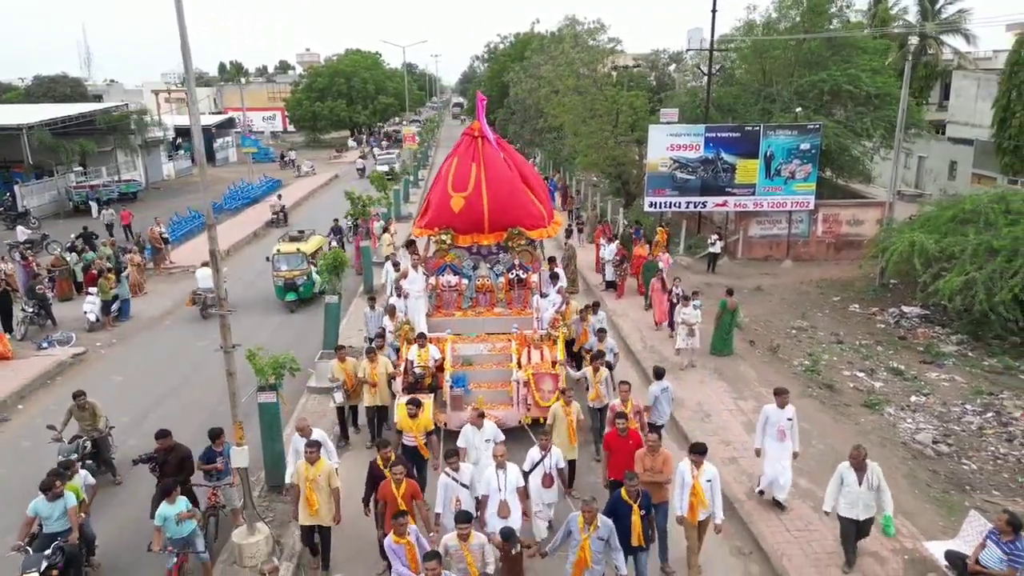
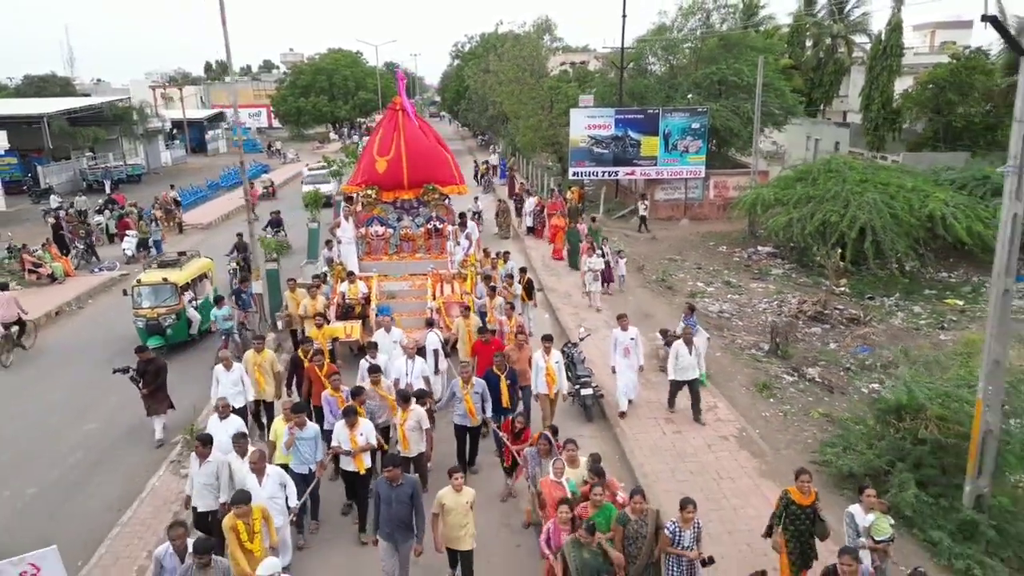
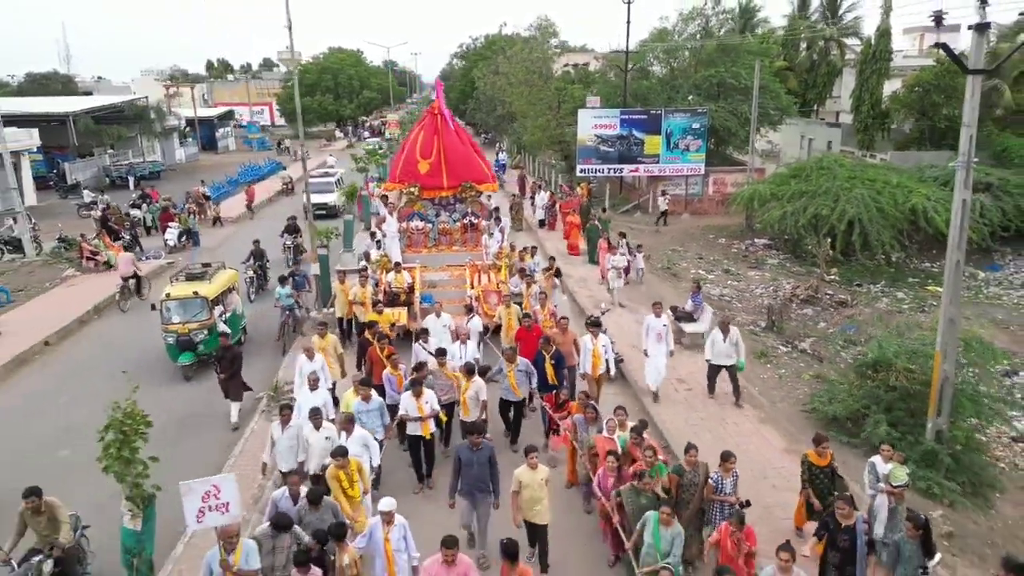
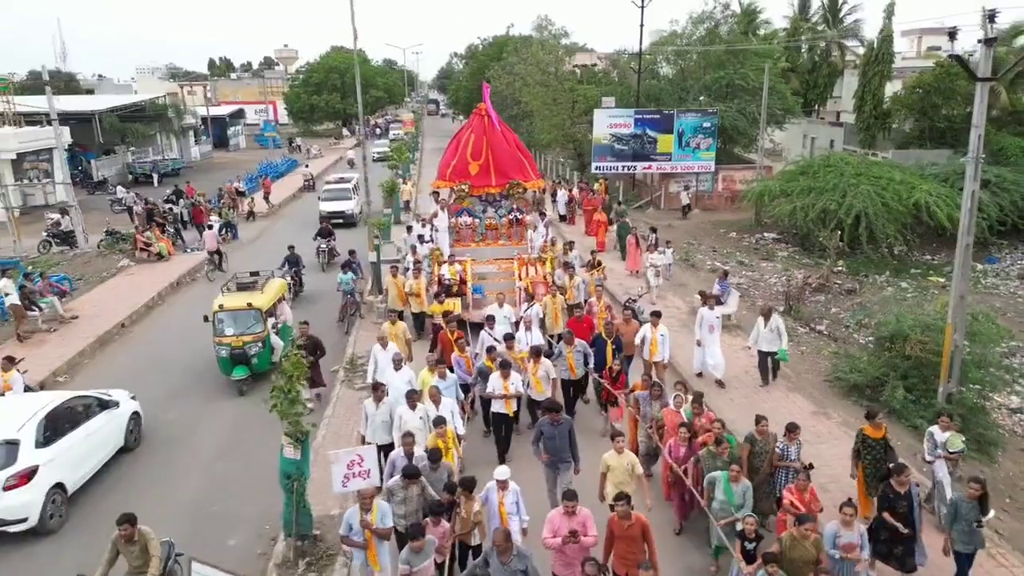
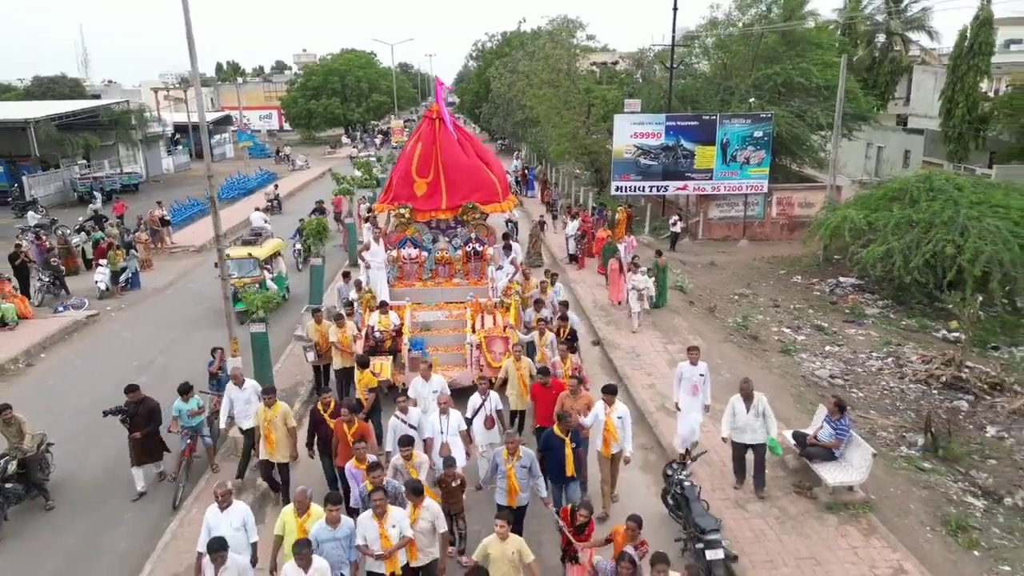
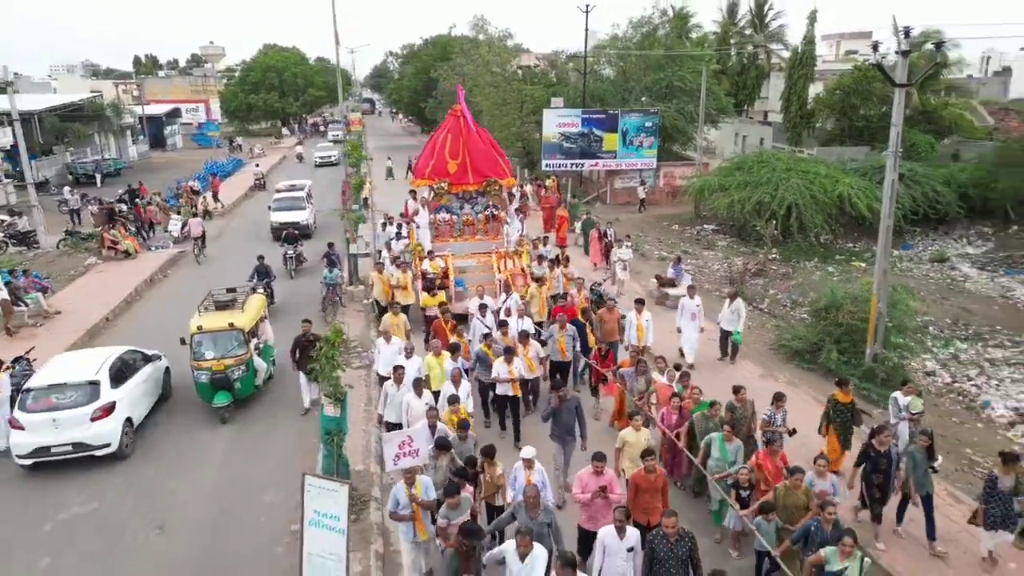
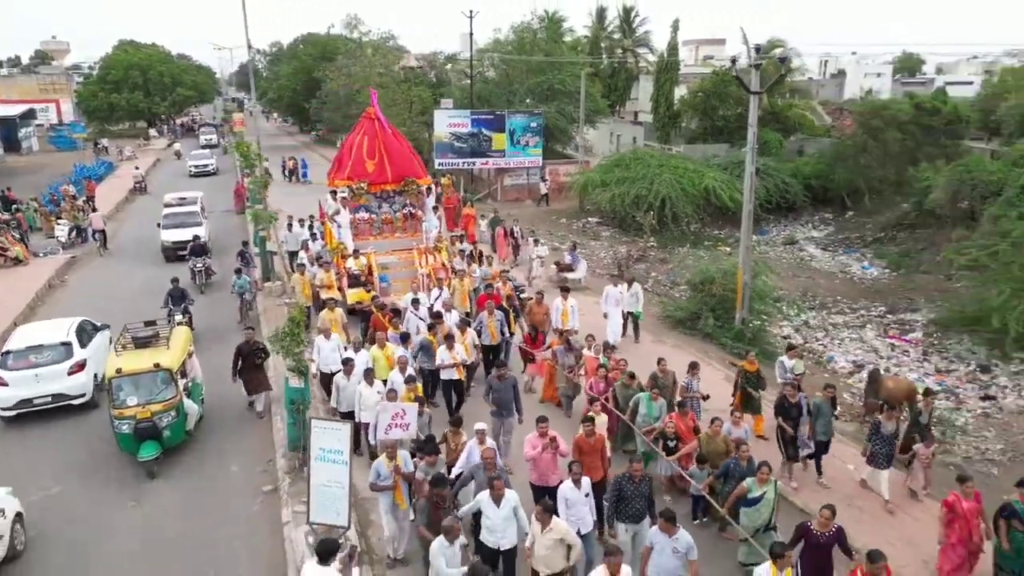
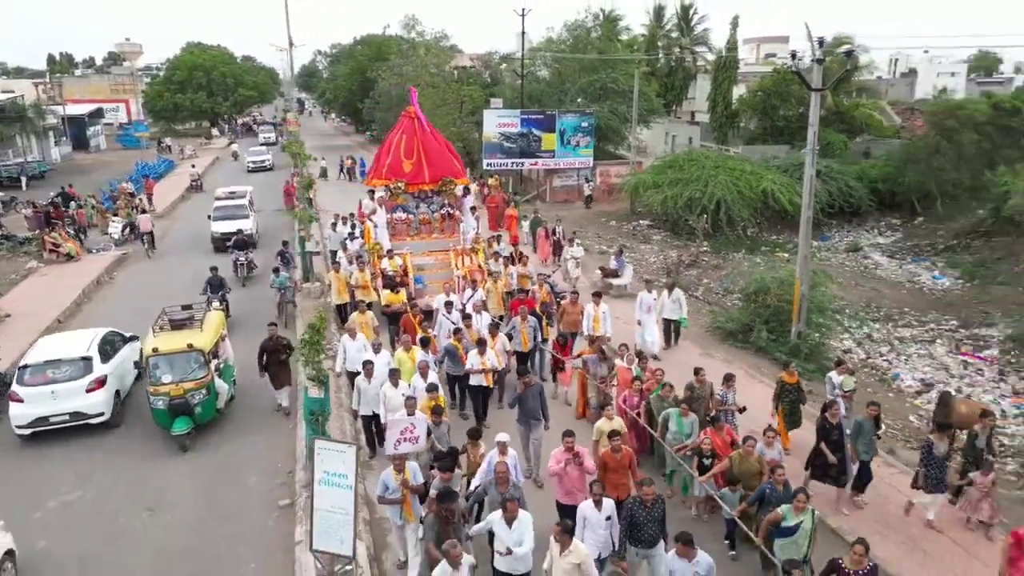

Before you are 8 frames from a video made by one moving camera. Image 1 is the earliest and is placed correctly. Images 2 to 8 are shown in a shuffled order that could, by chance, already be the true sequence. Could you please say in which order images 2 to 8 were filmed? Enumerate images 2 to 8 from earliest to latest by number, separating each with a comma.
5, 2, 3, 4, 6, 8, 7
